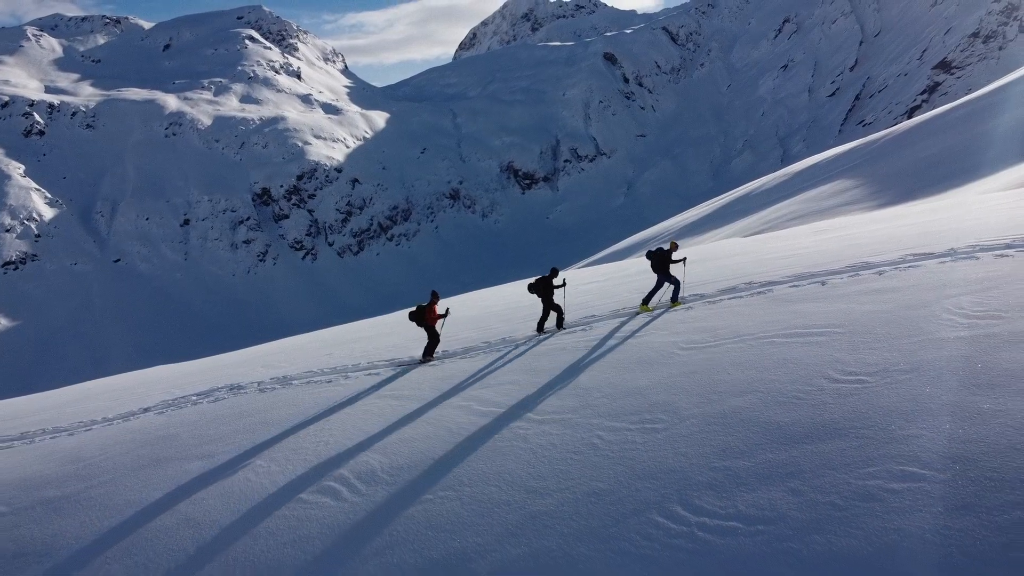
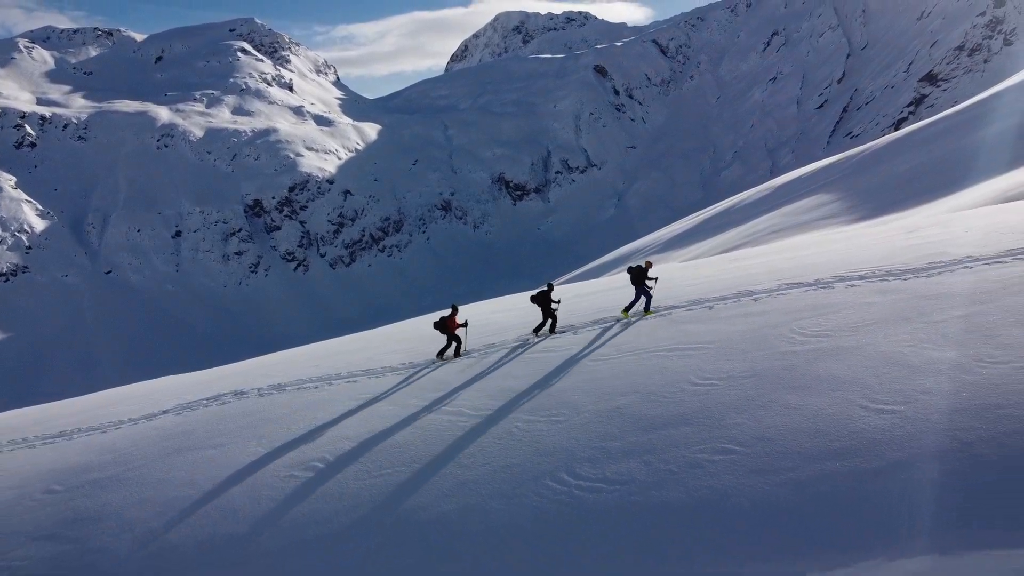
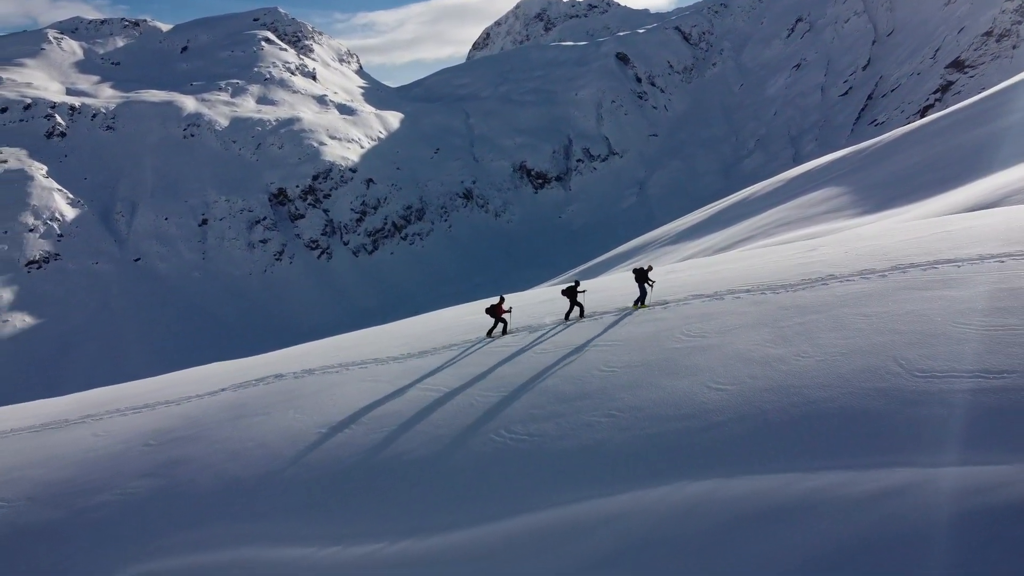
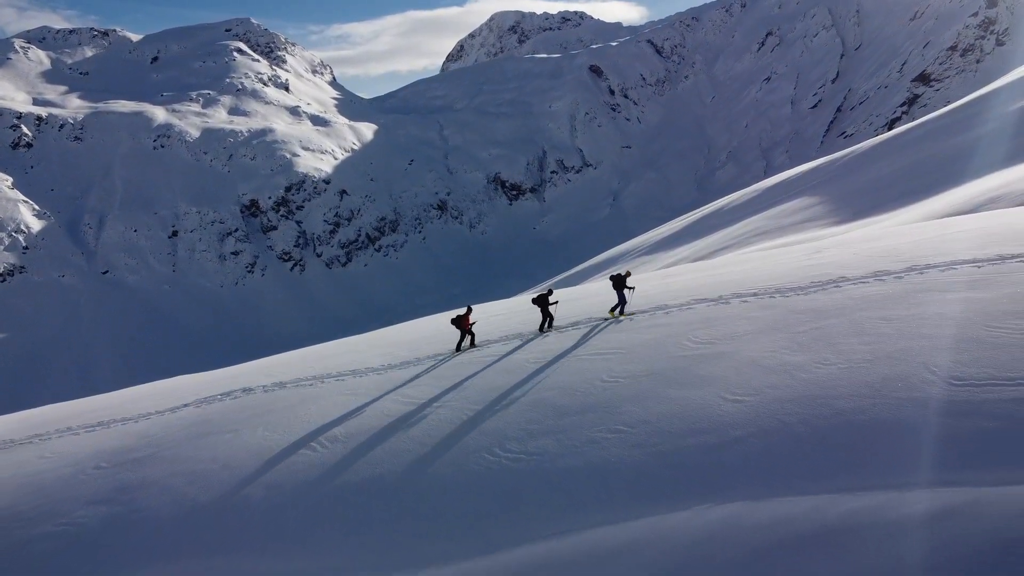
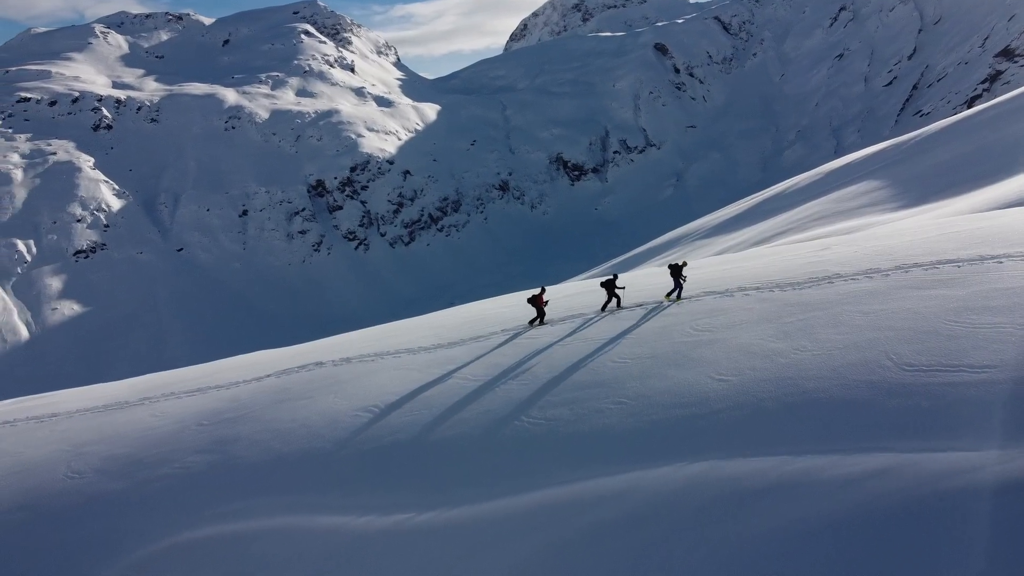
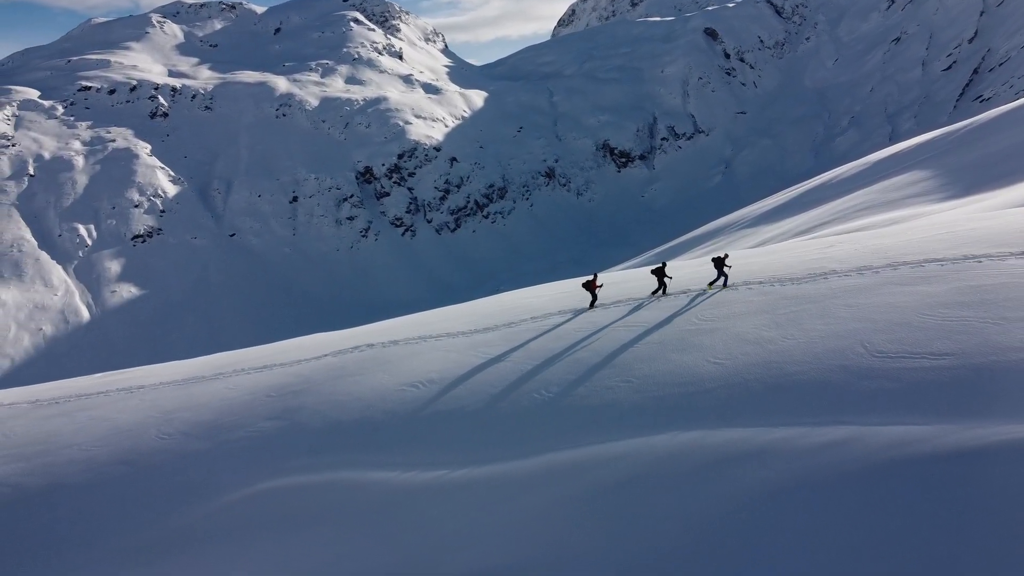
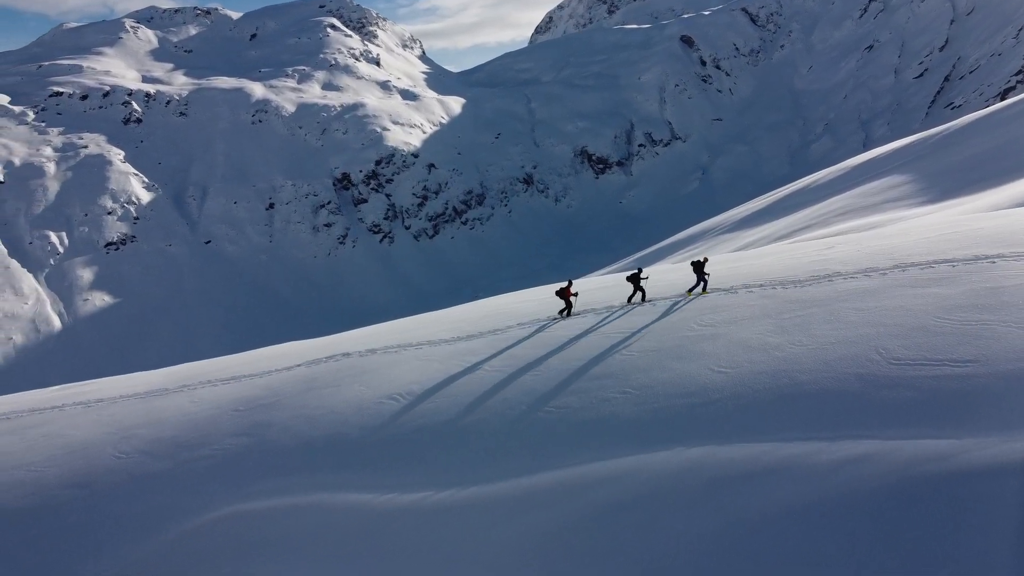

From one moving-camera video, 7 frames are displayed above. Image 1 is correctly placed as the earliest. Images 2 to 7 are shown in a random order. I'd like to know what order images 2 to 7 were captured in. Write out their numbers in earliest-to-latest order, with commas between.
2, 4, 3, 5, 7, 6
